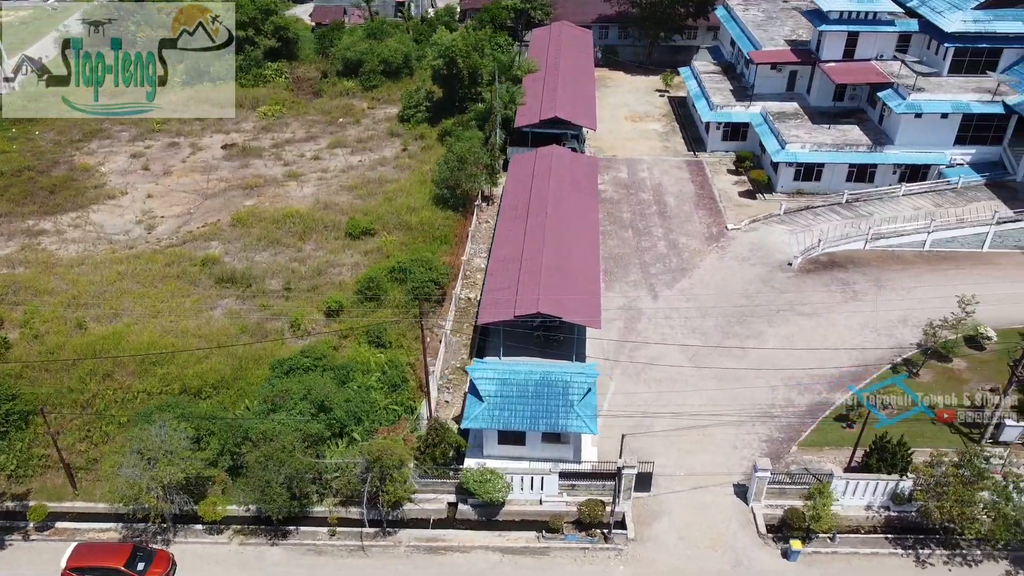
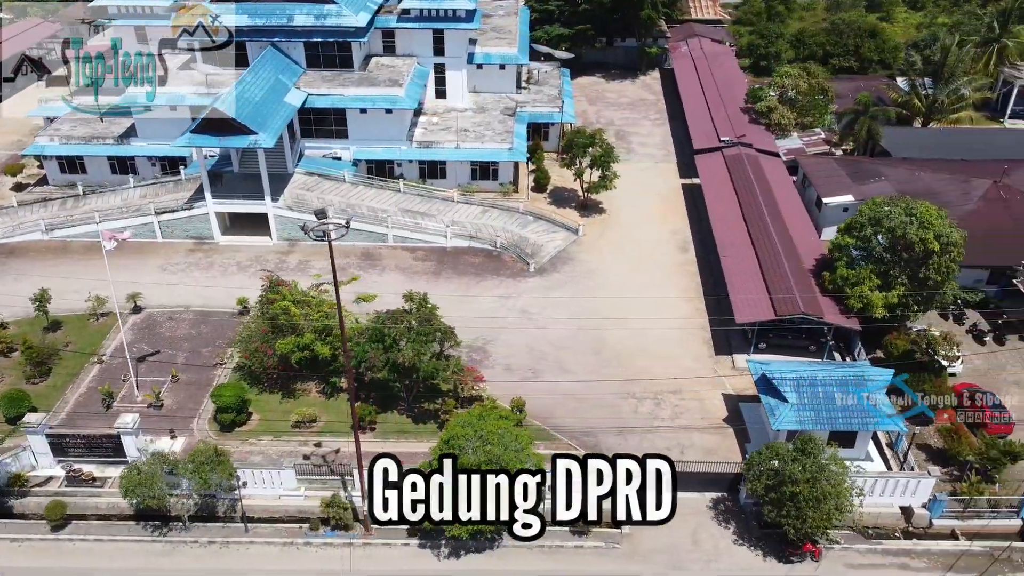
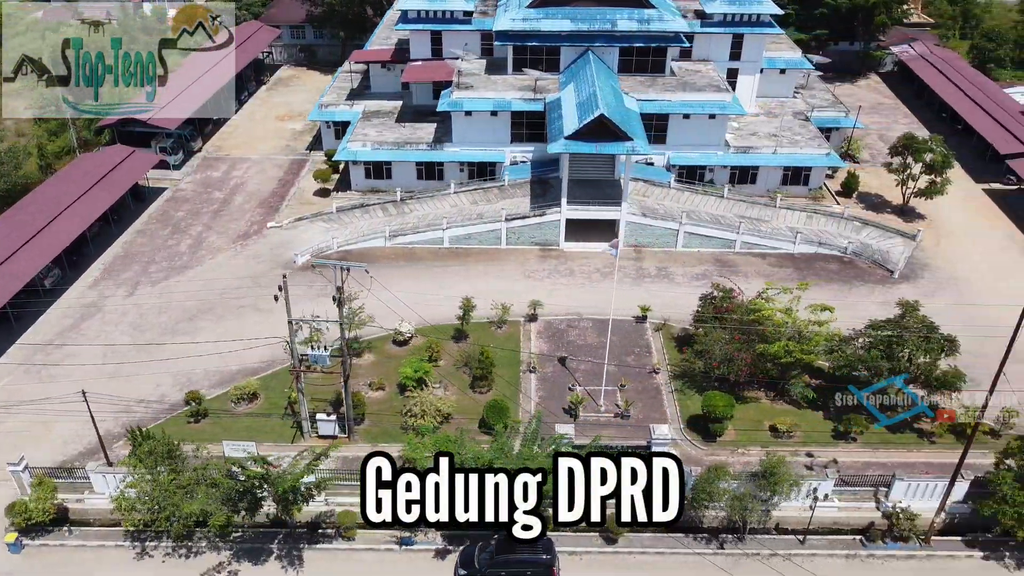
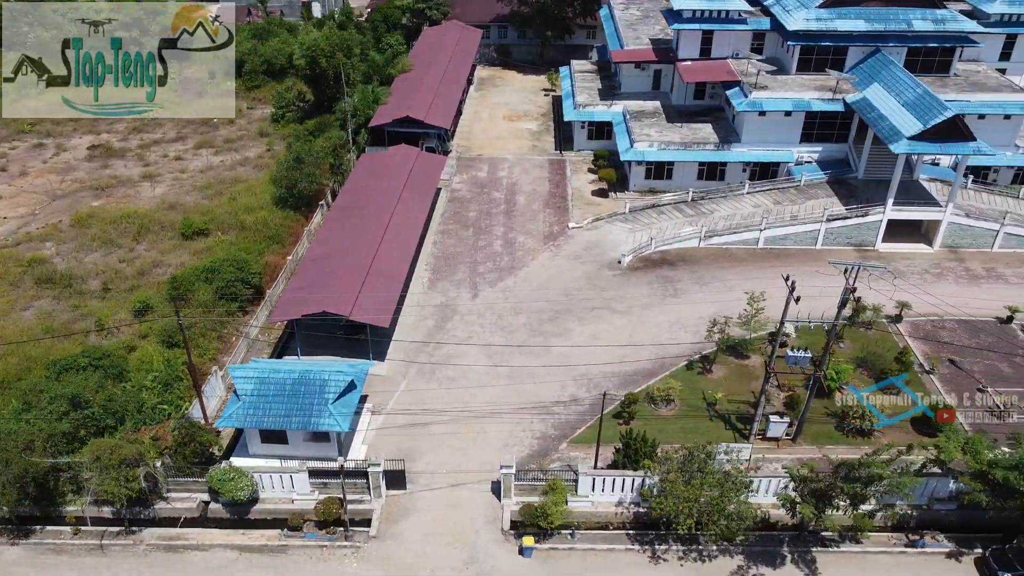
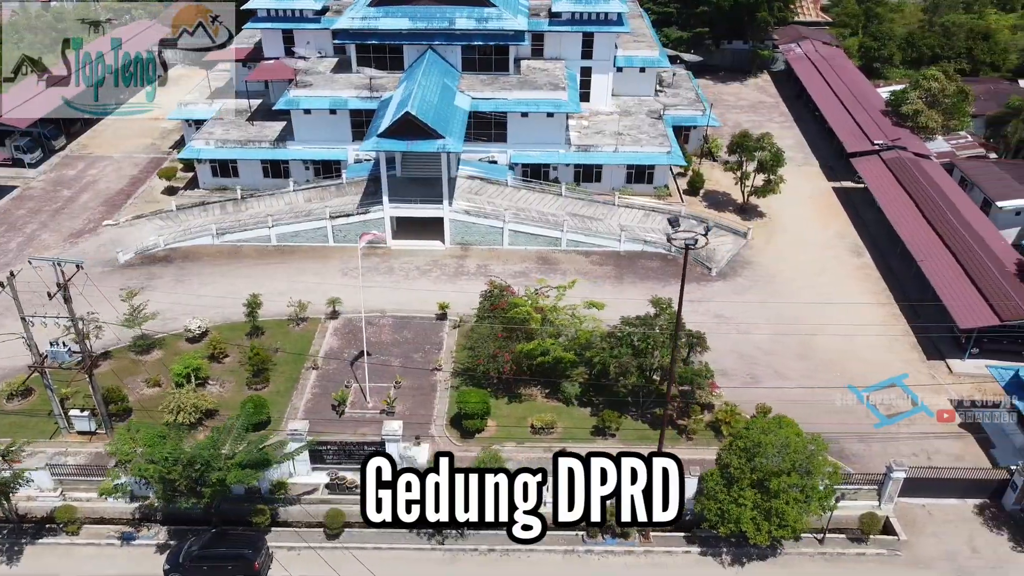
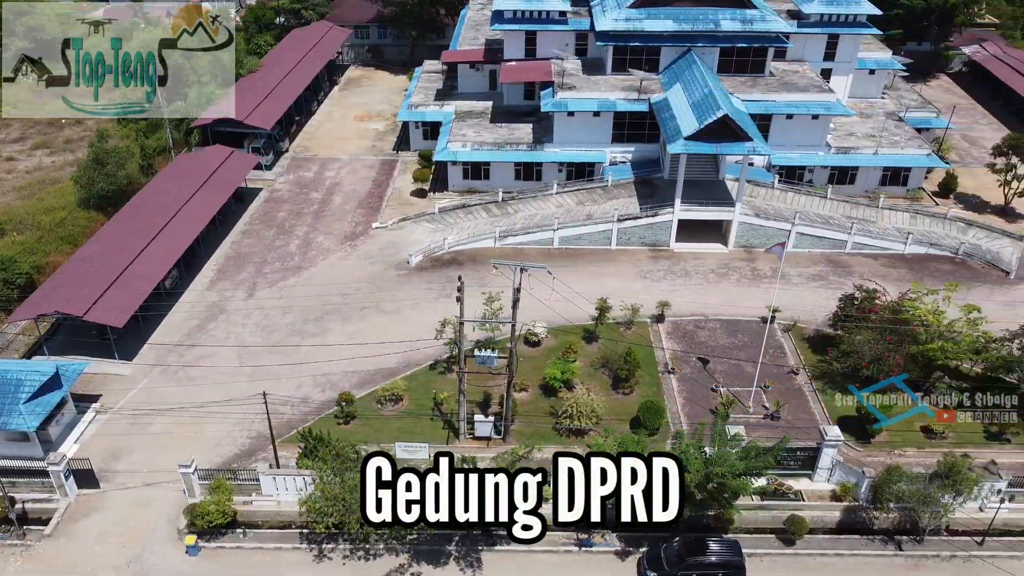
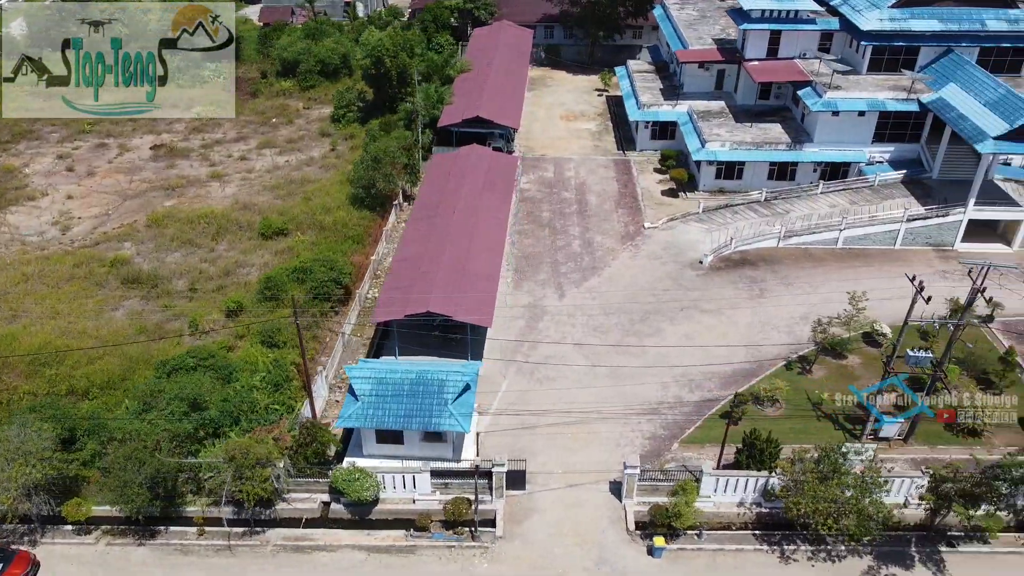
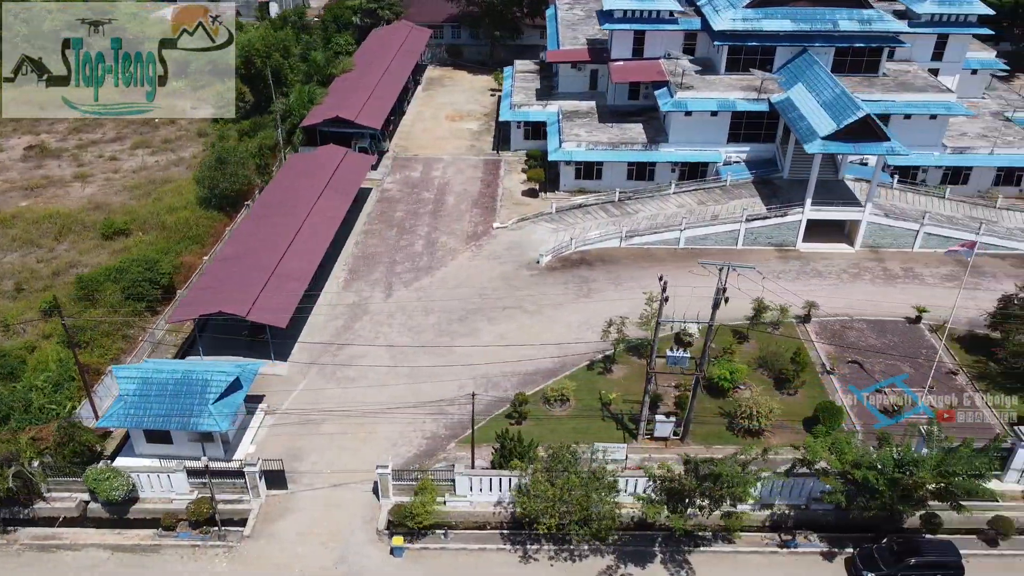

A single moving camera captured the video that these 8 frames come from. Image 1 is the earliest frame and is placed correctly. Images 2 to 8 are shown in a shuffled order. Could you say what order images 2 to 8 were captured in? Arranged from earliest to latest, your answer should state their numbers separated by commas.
7, 4, 8, 6, 3, 5, 2
